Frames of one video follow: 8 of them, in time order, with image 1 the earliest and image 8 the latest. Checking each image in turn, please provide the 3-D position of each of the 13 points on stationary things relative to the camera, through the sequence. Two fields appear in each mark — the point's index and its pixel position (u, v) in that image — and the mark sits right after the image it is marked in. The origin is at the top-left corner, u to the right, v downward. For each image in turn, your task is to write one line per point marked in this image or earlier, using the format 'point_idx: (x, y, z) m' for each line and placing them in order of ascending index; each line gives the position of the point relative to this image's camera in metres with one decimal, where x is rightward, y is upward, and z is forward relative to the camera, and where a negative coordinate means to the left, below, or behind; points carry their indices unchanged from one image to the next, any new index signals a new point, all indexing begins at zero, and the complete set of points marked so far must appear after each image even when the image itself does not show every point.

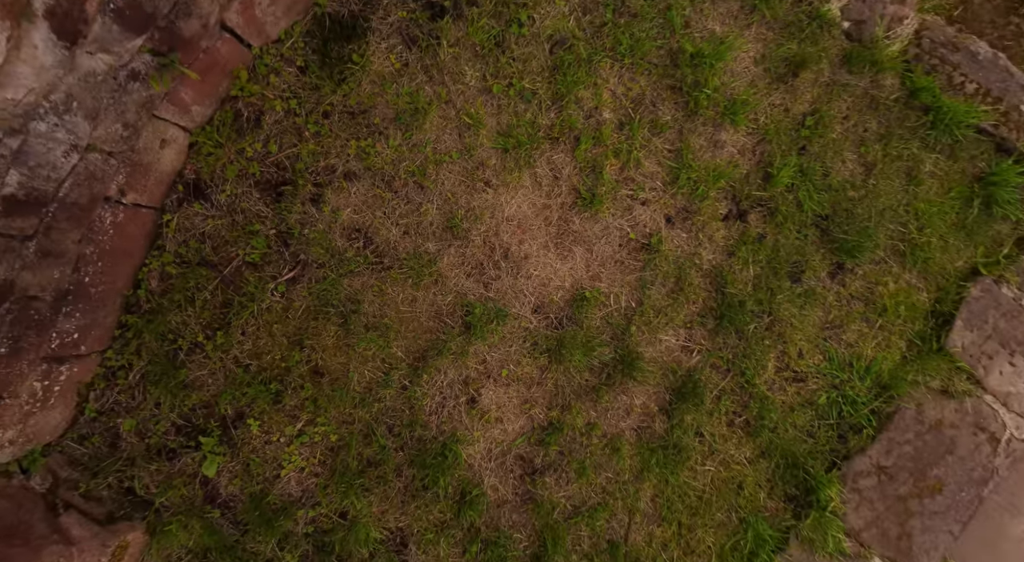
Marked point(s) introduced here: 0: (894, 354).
0: (+1.2, -0.2, +2.1) m
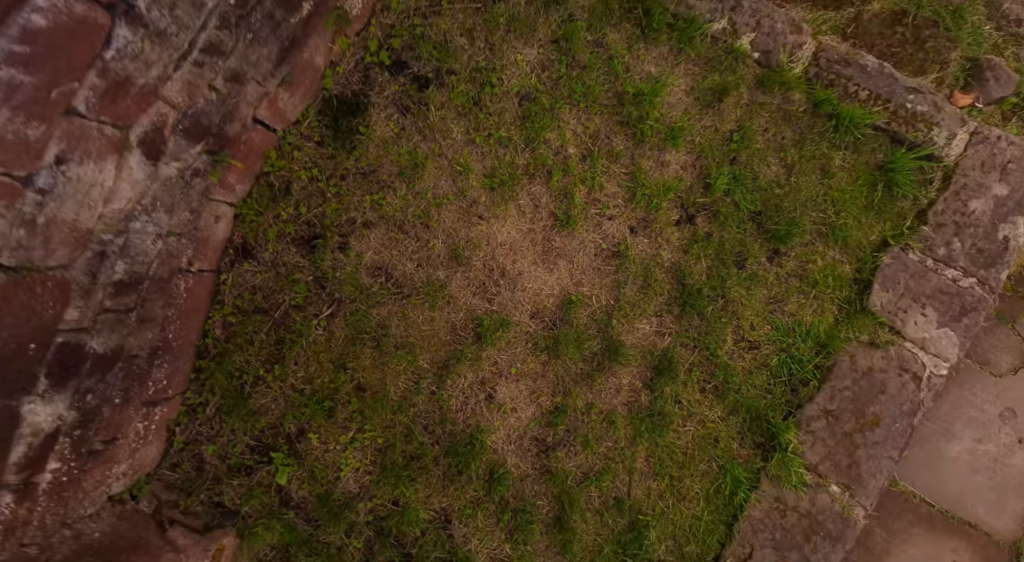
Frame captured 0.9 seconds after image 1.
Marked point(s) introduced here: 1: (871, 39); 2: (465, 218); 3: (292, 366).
0: (+1.2, -0.1, +2.5) m
1: (+1.5, +1.0, +2.6) m
2: (-0.2, +0.3, +2.5) m
3: (-0.9, -0.3, +2.5) m
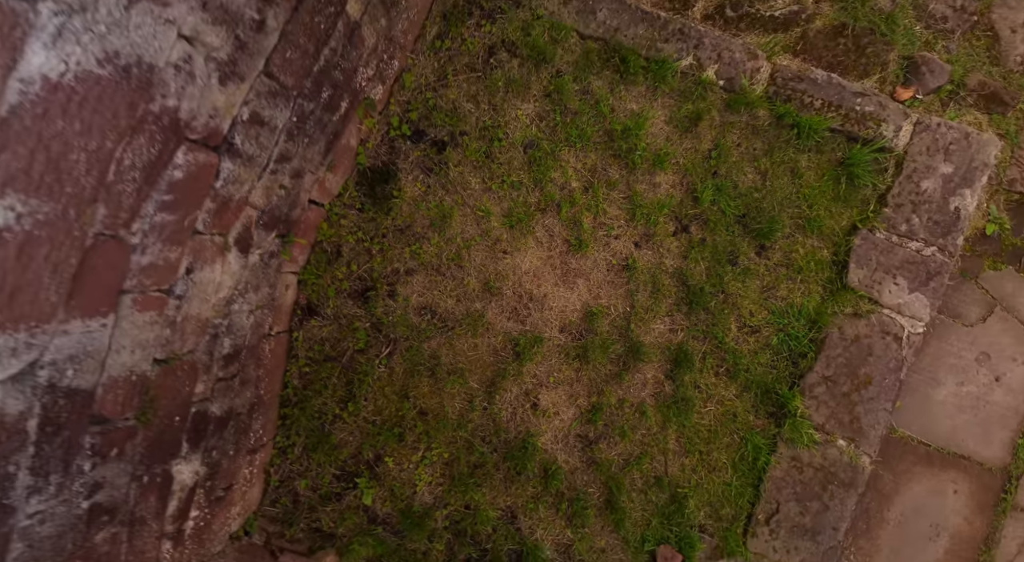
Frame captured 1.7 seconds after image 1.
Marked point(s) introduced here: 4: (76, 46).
0: (+1.4, -0.1, +2.9) m
1: (+1.4, +1.1, +3.0) m
2: (-0.1, +0.1, +3.0) m
3: (-0.7, -0.6, +2.9) m
4: (-0.8, +0.4, +1.2) m
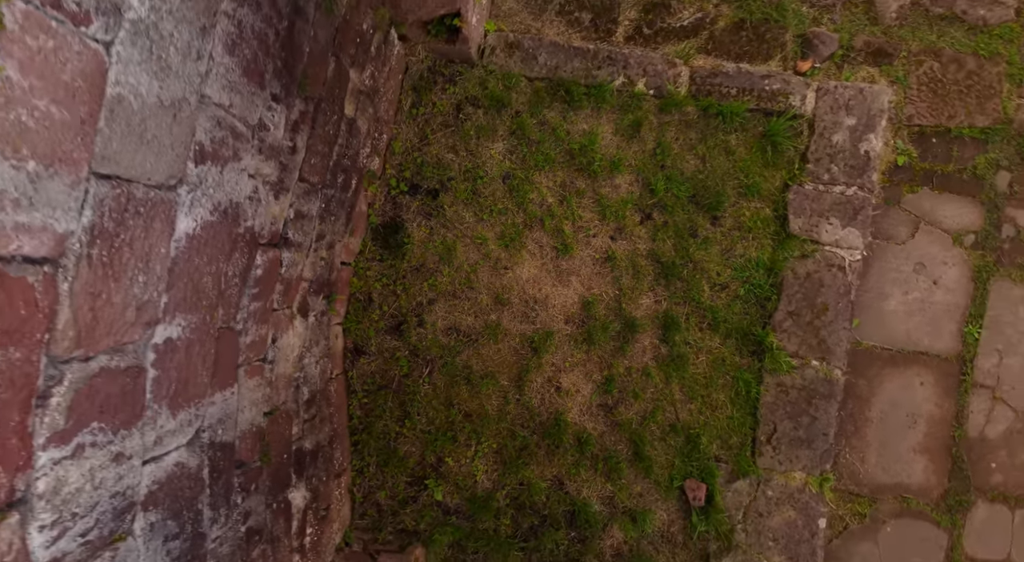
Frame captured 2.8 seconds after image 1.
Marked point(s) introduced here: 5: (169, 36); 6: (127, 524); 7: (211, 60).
0: (+1.4, +0.2, +3.5) m
1: (+1.2, +1.3, +3.6) m
2: (-0.1, +0.1, +3.5) m
3: (-0.5, -0.7, +3.5) m
4: (-0.9, +0.2, +1.8) m
5: (-0.8, +0.6, +1.5) m
6: (-1.0, -0.6, +1.7) m
7: (-0.8, +0.6, +1.7) m
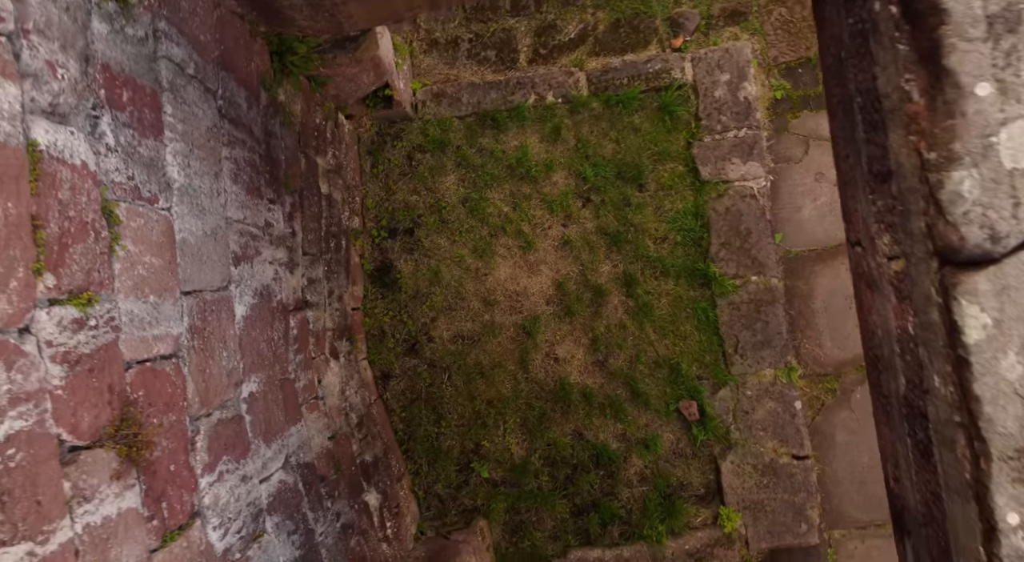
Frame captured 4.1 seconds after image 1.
0: (+1.1, +0.5, +4.2) m
1: (+0.7, +1.6, +4.3) m
2: (-0.2, 0.0, +4.2) m
3: (-0.4, -0.9, +4.2) m
4: (-1.0, -0.1, +2.5) m
5: (-1.1, +0.3, +2.2) m
6: (-0.9, -0.9, +2.3) m
7: (-1.1, +0.3, +2.4) m
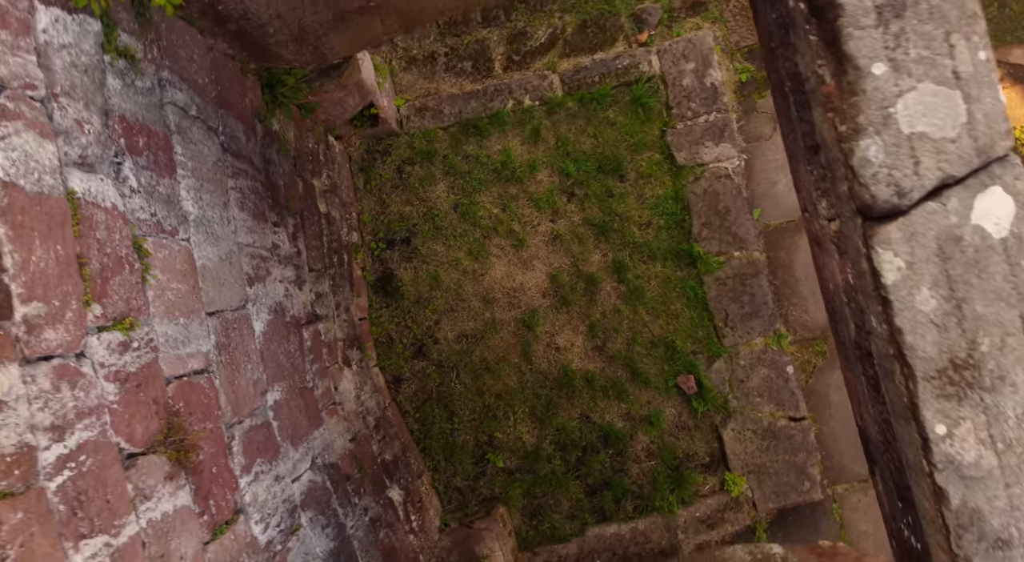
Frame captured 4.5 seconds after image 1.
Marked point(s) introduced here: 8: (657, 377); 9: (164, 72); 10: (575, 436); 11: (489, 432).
0: (+1.1, +0.7, +4.4) m
1: (+0.5, +1.6, +4.5) m
2: (-0.2, 0.0, +4.4) m
3: (-0.3, -0.9, +4.4) m
4: (-1.0, -0.1, +2.7) m
5: (-1.1, +0.2, +2.4) m
6: (-0.9, -0.9, +2.6) m
7: (-1.1, +0.2, +2.6) m
8: (+1.0, -0.6, +4.3) m
9: (-1.2, +0.7, +2.3) m
10: (+0.4, -1.0, +4.3) m
11: (-0.2, -1.0, +4.4) m
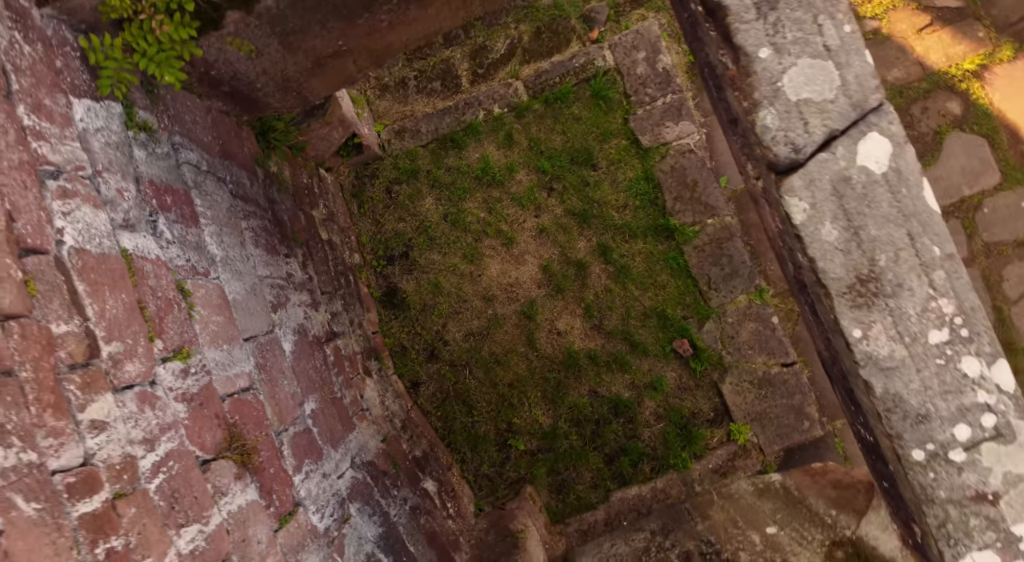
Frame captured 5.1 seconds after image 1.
0: (+0.9, +0.8, +4.7) m
1: (+0.2, +1.7, +4.8) m
2: (-0.3, 0.0, +4.8) m
3: (-0.2, -0.9, +4.7) m
4: (-1.1, -0.2, +3.0) m
5: (-1.2, +0.1, +2.8) m
6: (-0.7, -1.0, +2.9) m
7: (-1.2, +0.1, +3.0) m
8: (+1.0, -0.5, +4.7) m
9: (-1.4, +0.6, +2.6) m
10: (+0.5, -0.9, +4.7) m
11: (0.0, -1.0, +4.7) m
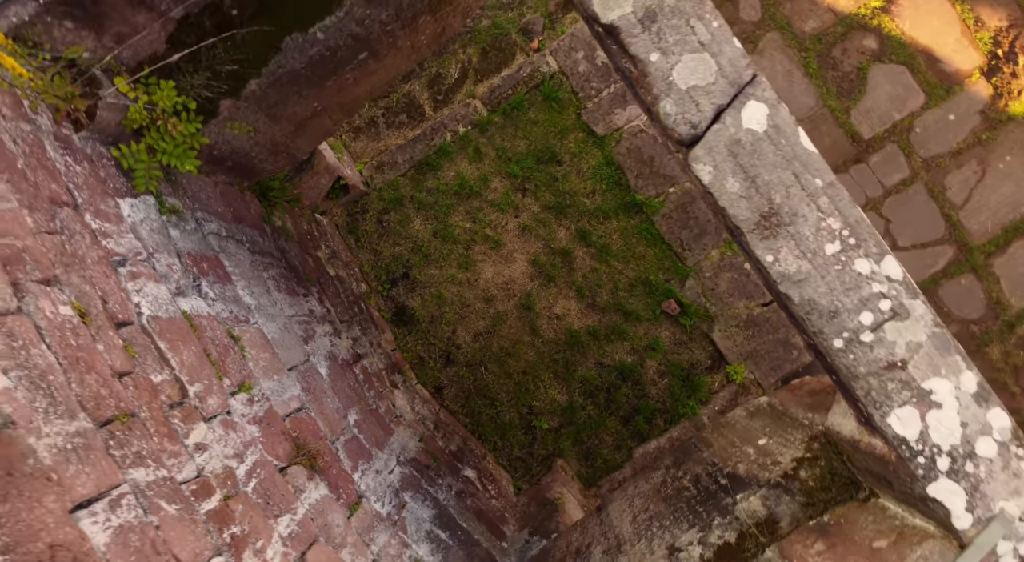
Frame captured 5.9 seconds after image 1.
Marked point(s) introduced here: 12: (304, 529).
0: (+0.7, +1.0, +5.2) m
1: (-0.2, +1.7, +5.3) m
2: (-0.3, 0.0, +5.2) m
3: (-0.1, -0.9, +5.2) m
4: (-1.0, -0.4, +3.5) m
5: (-1.2, -0.1, +3.2) m
6: (-0.6, -1.1, +3.4) m
7: (-1.2, -0.1, +3.4) m
8: (+1.1, -0.2, +5.1) m
9: (-1.5, +0.3, +3.1) m
10: (+0.7, -0.8, +5.1) m
11: (+0.1, -1.0, +5.2) m
12: (-0.8, -1.0, +2.5) m
